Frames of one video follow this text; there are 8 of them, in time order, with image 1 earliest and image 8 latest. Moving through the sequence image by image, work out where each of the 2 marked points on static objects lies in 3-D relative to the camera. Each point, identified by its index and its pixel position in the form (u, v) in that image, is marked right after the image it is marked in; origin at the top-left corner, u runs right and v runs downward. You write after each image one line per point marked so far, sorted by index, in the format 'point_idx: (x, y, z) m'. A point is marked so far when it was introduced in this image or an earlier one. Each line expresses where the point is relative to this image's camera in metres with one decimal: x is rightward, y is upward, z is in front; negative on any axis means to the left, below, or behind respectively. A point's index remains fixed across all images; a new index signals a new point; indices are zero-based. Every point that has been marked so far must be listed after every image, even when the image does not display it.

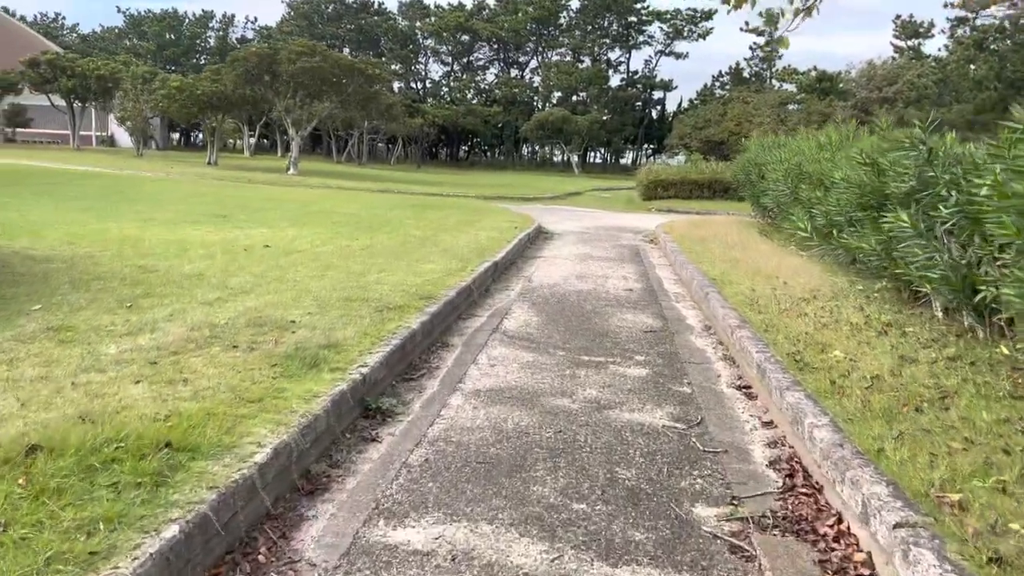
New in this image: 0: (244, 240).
0: (-3.3, +0.6, +9.9) m
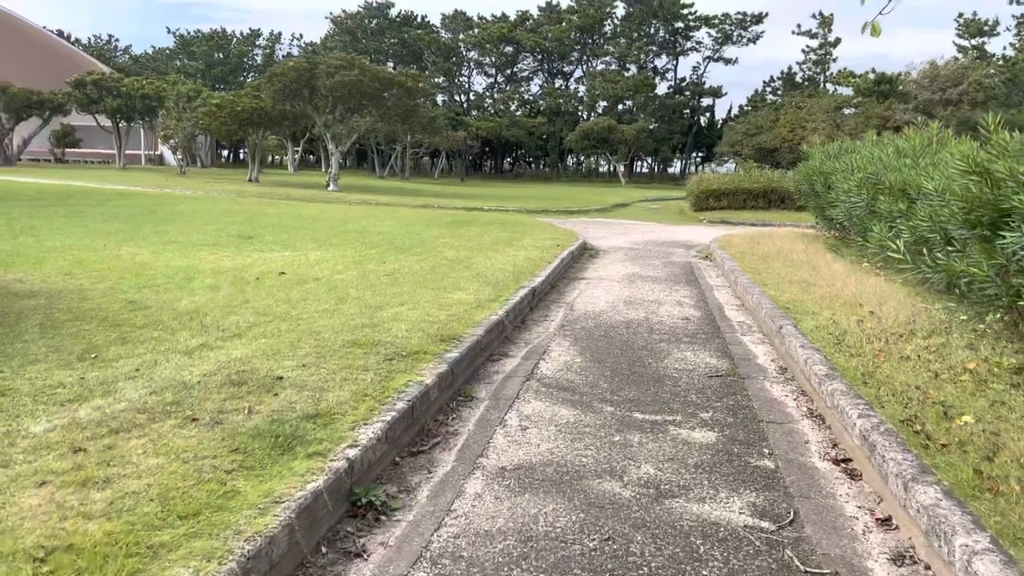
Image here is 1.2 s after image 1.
0: (-2.8, +0.3, +9.1) m
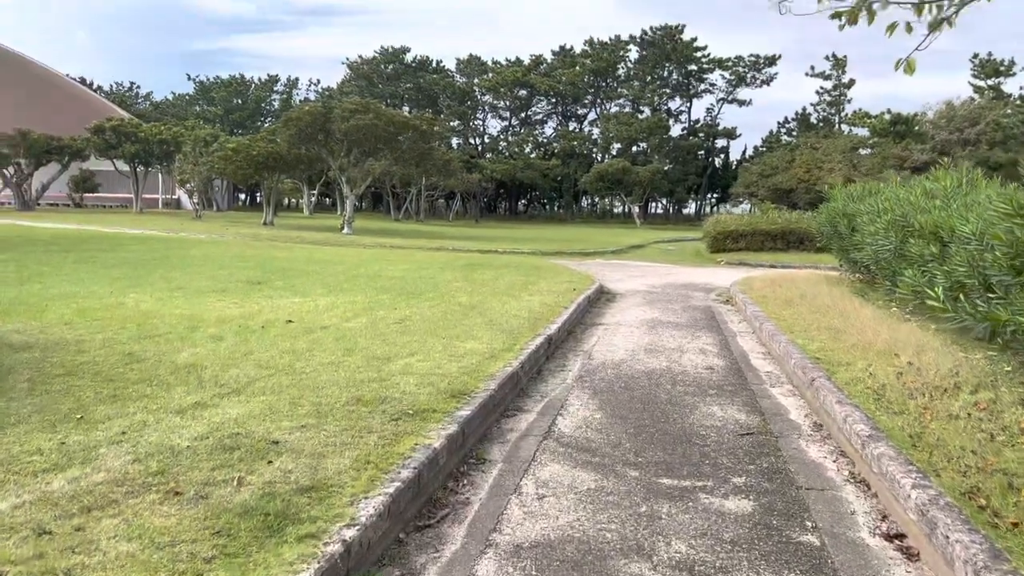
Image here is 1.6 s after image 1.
0: (-2.7, -0.3, +8.8) m
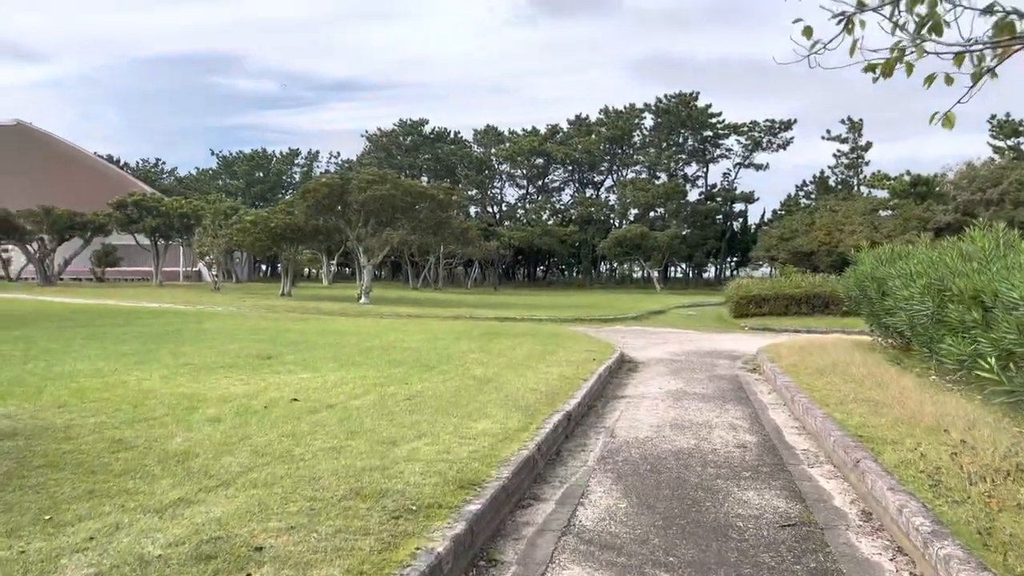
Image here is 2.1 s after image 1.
0: (-2.5, -1.1, +8.5) m
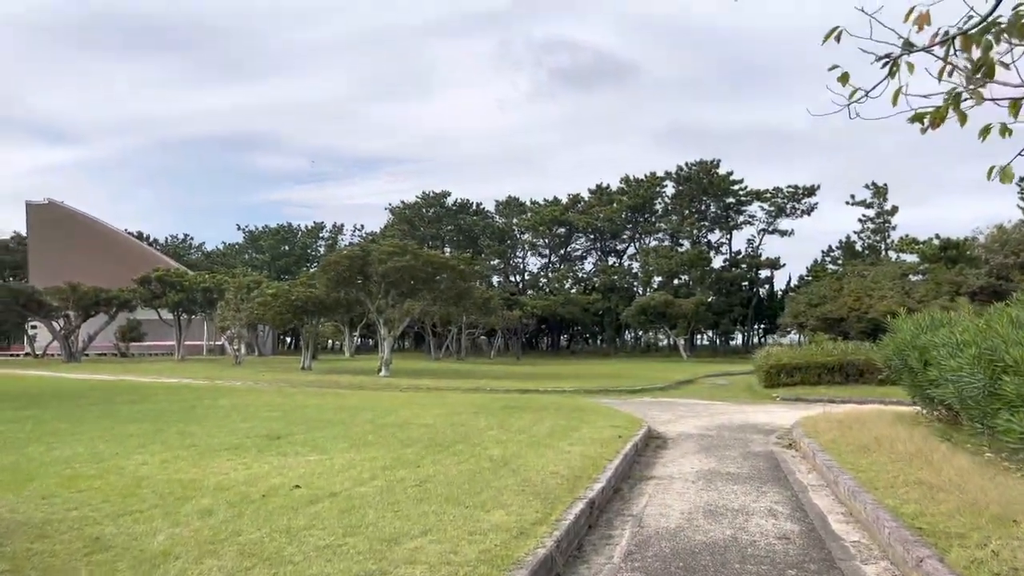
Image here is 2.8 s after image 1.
0: (-2.3, -1.9, +7.9) m
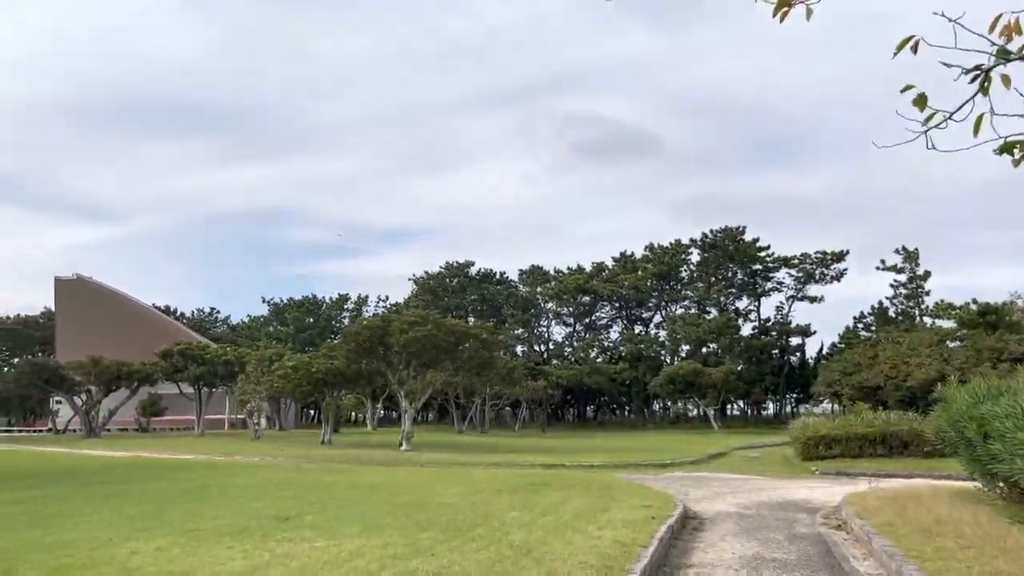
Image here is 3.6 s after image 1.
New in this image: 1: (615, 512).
0: (-2.1, -2.5, +7.2) m
1: (+1.4, -3.2, +11.4) m
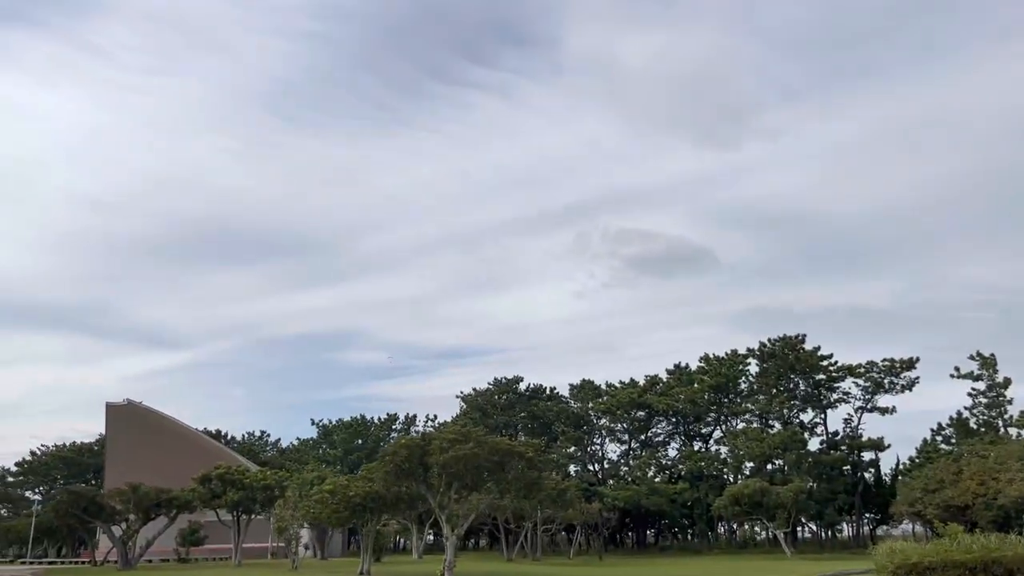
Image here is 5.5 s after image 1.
0: (-1.9, -3.3, +5.7) m
1: (+1.9, -4.5, +9.5) m
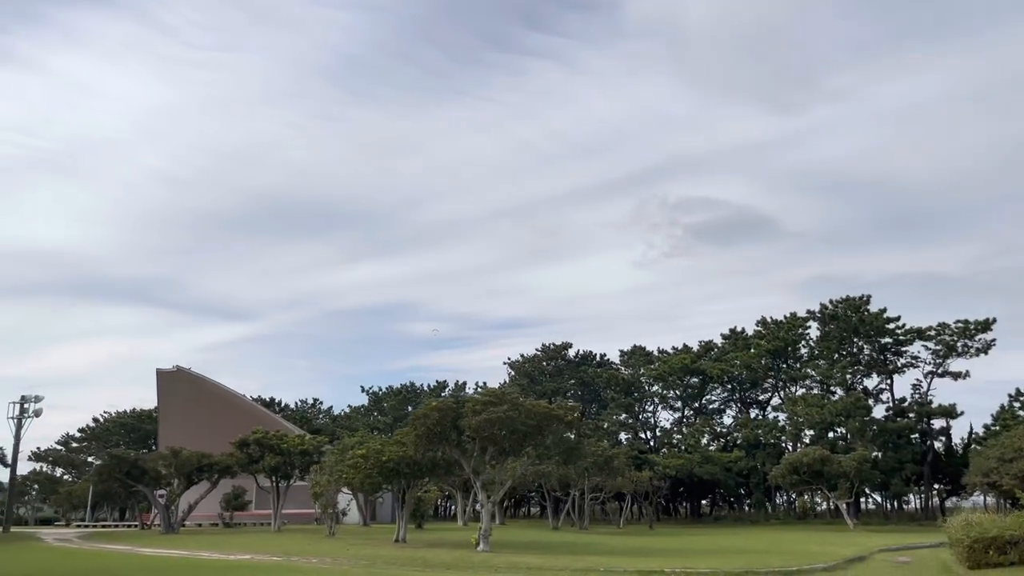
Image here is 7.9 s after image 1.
0: (-2.1, -2.6, +4.4) m
1: (+2.0, -3.6, +8.0) m
